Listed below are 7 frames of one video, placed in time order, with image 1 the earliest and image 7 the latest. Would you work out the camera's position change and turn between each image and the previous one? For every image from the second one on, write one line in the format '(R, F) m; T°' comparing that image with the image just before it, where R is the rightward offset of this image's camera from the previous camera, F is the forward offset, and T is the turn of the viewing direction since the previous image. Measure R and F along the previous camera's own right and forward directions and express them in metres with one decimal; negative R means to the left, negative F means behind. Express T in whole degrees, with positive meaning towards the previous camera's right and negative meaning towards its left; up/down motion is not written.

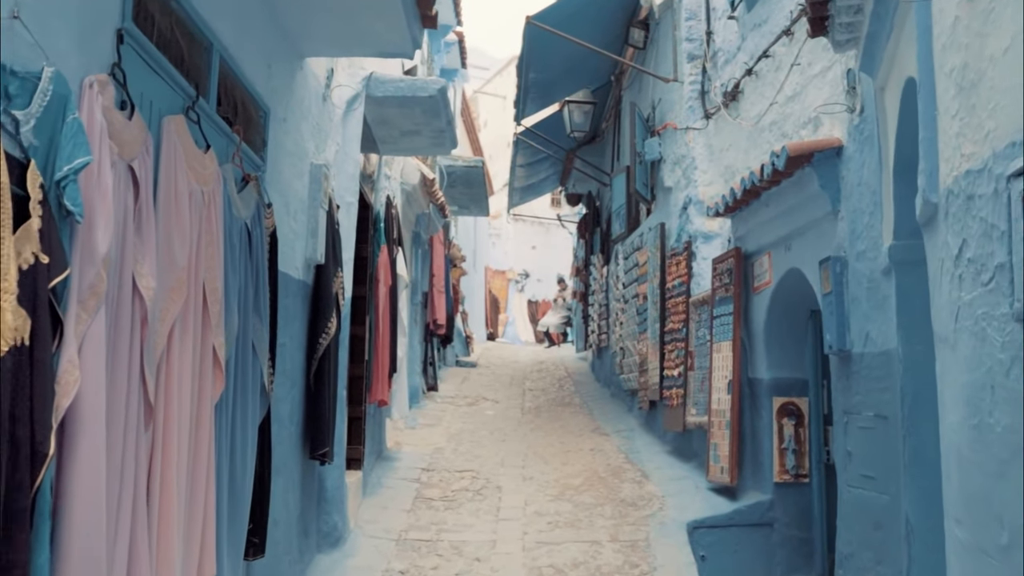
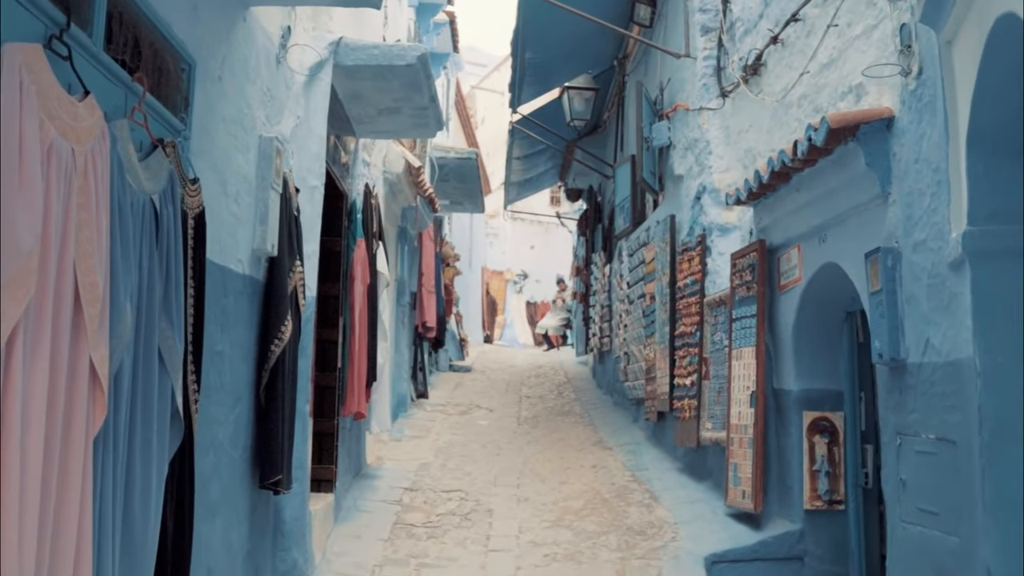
(+0.1, +0.9) m; 0°
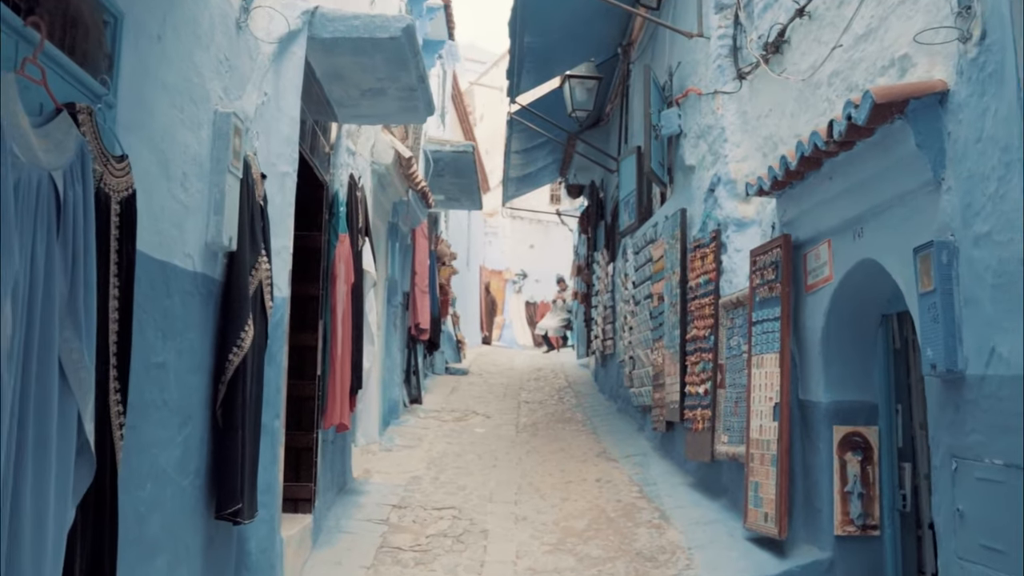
(0.0, +0.6) m; 0°
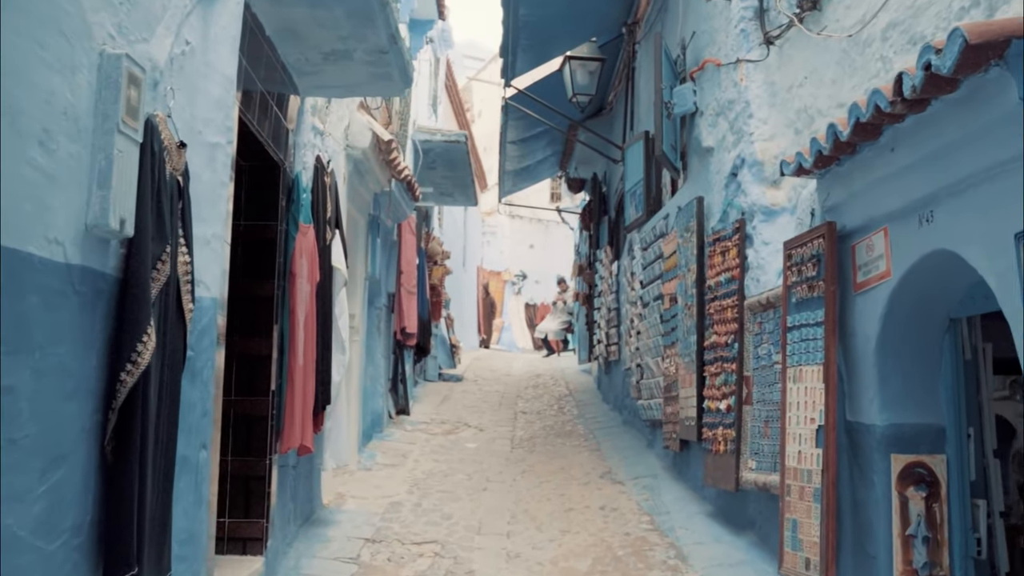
(+0.1, +0.9) m; 0°
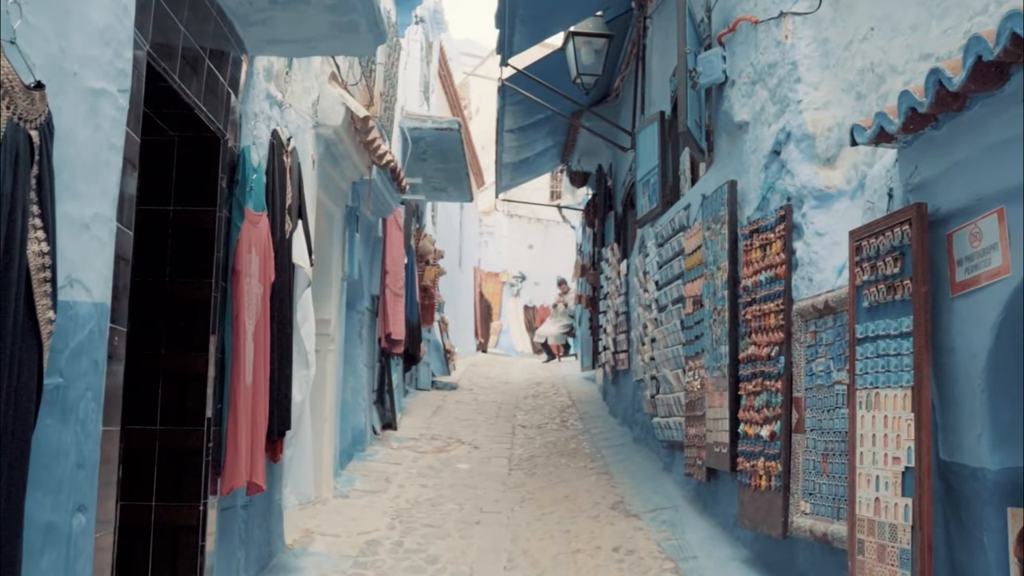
(0.0, +1.0) m; 0°
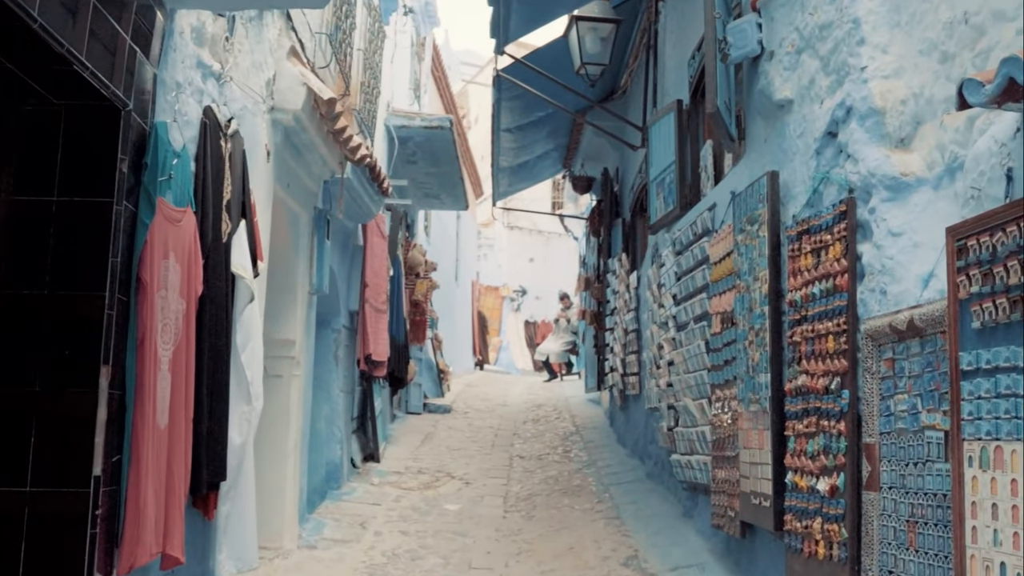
(+0.1, +1.0) m; 0°
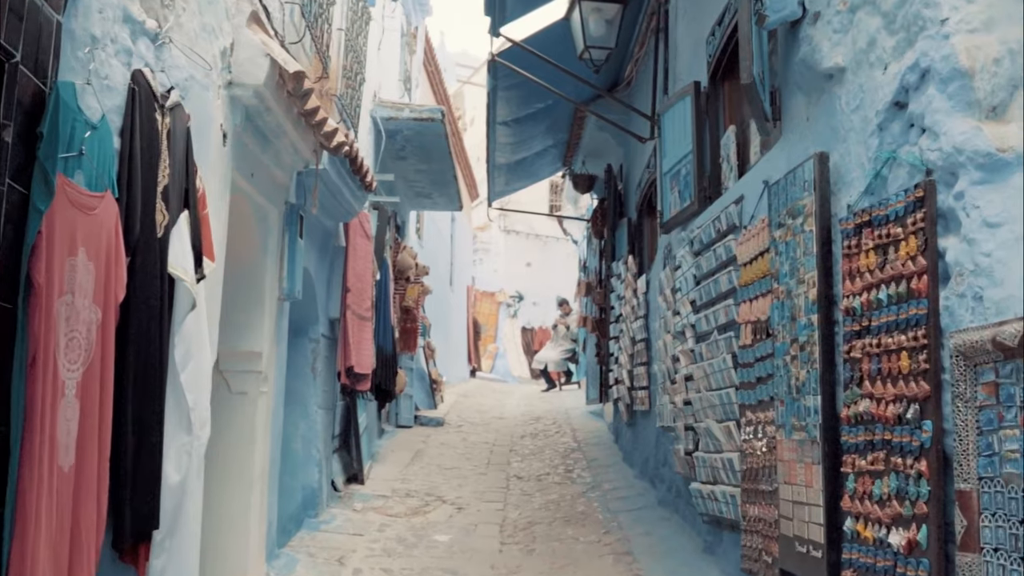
(0.0, +0.7) m; 0°
